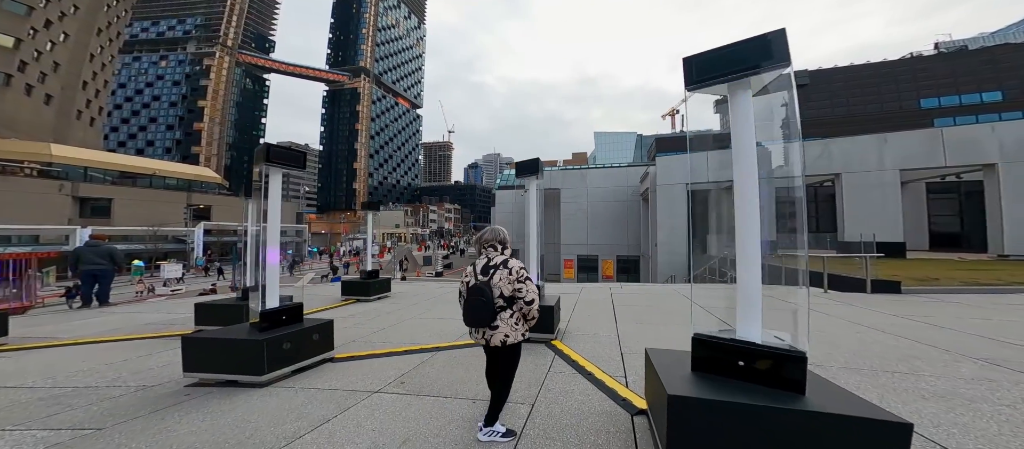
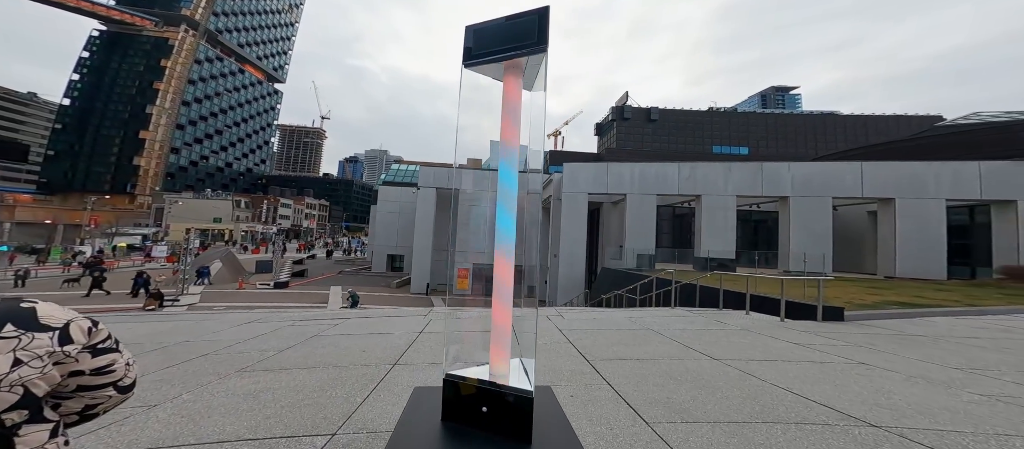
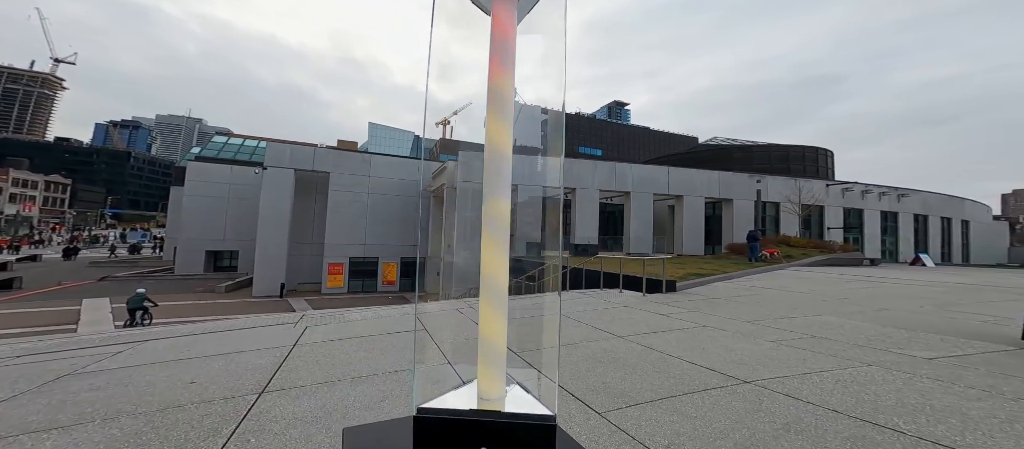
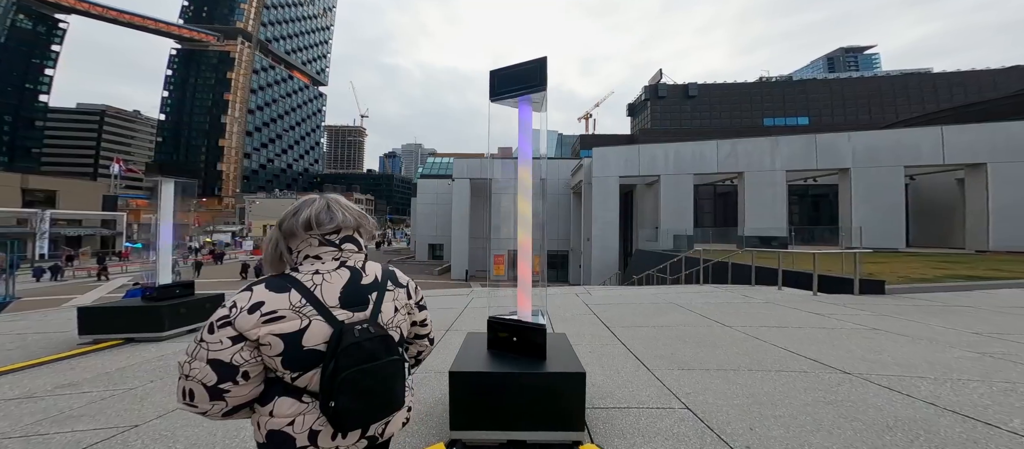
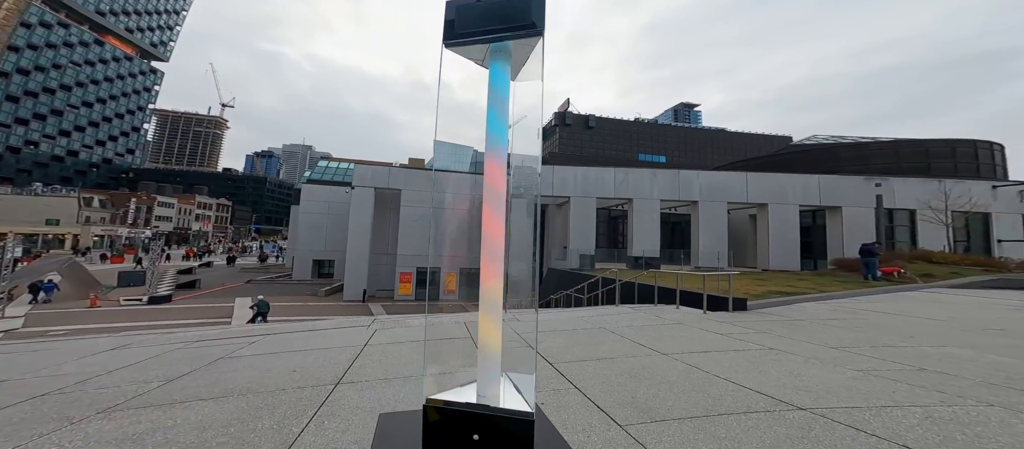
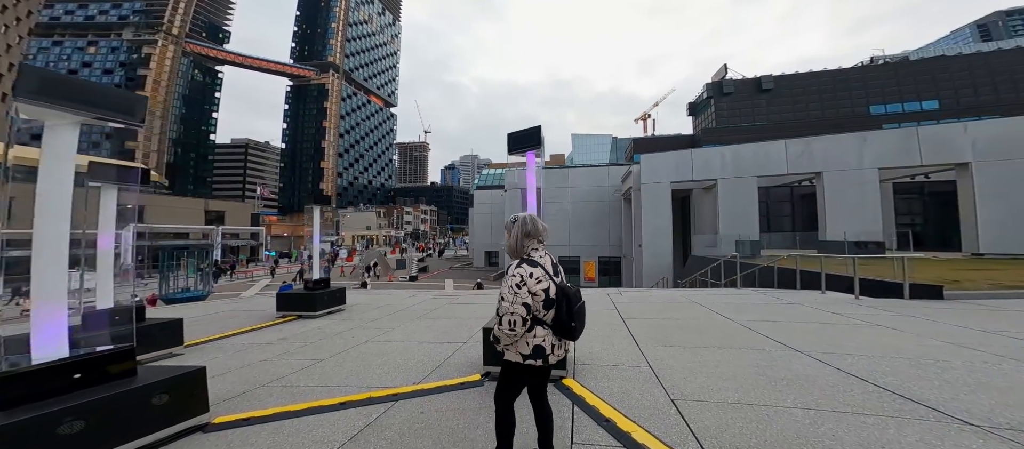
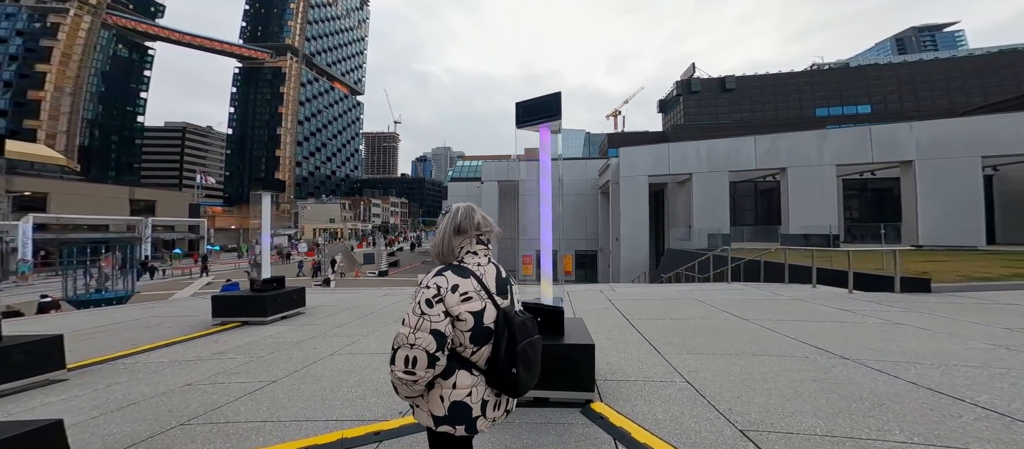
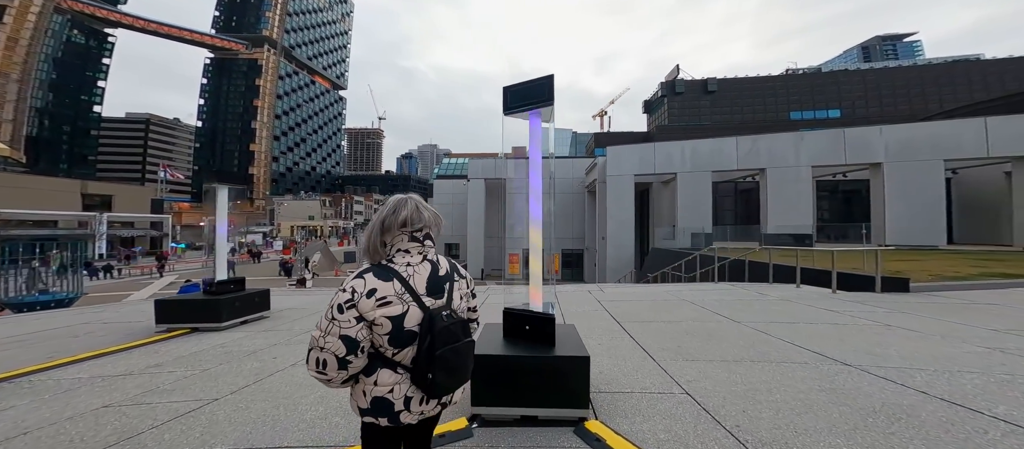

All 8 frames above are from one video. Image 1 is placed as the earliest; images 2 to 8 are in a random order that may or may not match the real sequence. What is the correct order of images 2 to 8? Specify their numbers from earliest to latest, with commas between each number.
6, 7, 8, 4, 2, 5, 3
